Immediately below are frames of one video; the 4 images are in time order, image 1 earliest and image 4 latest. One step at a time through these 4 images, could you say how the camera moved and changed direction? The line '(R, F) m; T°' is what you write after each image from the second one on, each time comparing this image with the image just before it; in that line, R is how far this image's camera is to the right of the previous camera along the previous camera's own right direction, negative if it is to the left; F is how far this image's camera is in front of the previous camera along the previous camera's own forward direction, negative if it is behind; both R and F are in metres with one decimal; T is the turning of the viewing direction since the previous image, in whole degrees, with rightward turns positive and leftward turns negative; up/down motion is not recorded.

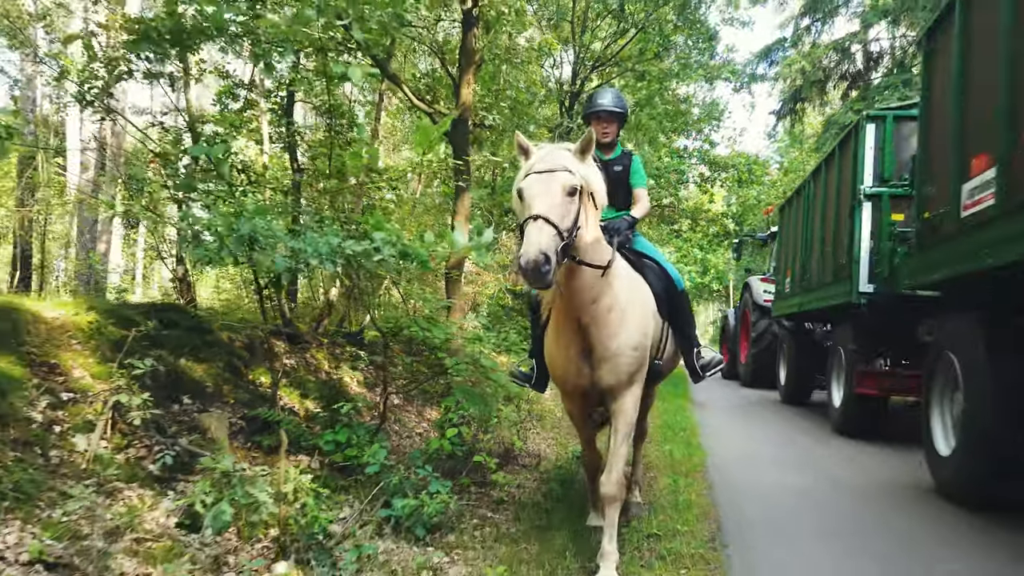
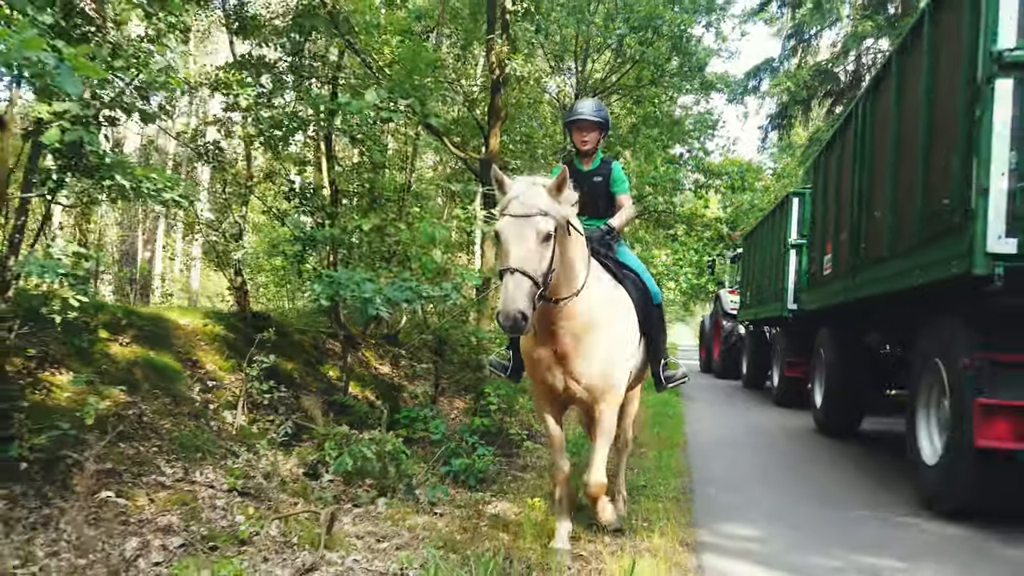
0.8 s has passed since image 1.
(-0.2, -1.5) m; 0°
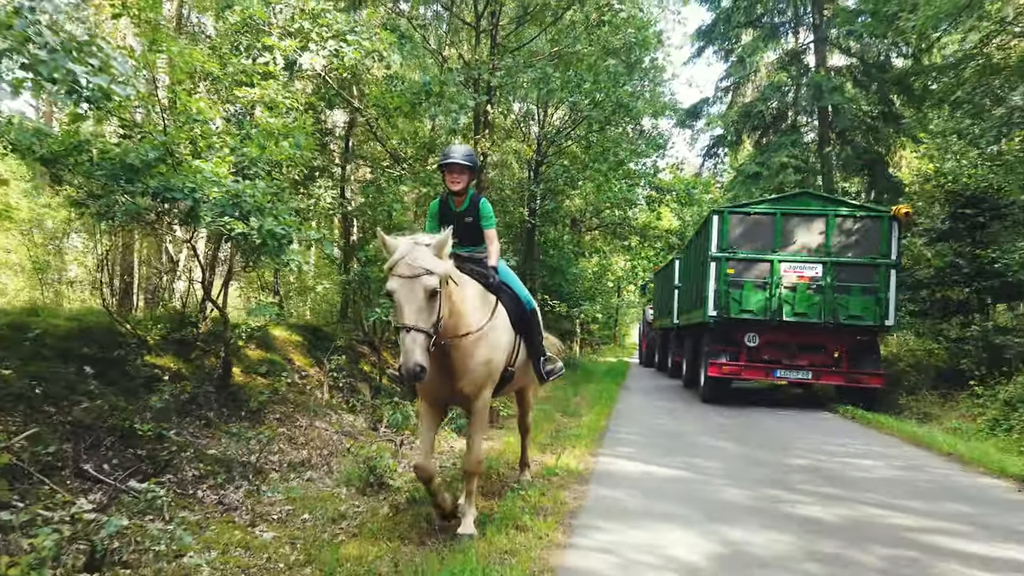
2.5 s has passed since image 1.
(-0.2, -3.4) m; +2°
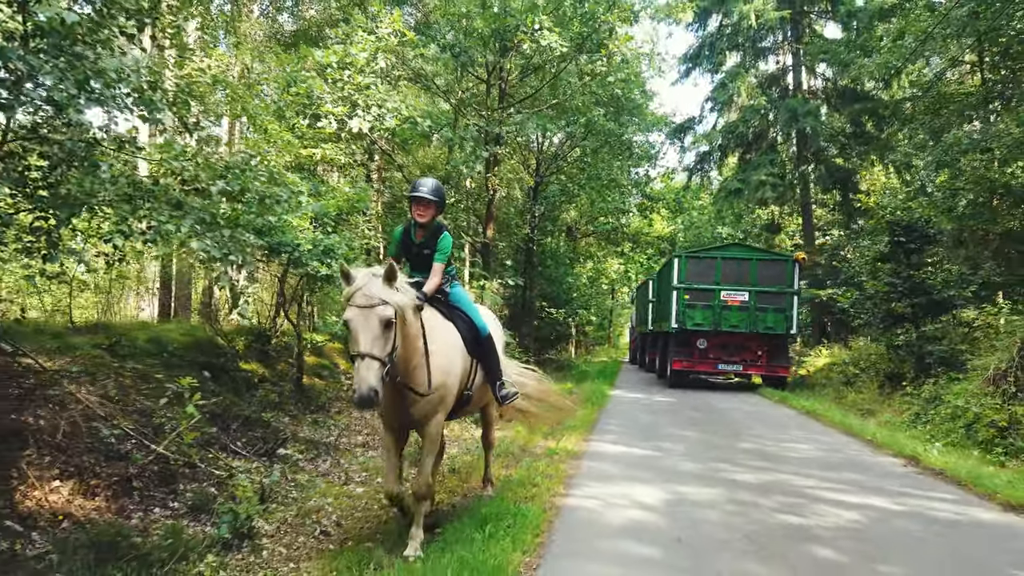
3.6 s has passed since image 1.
(-0.2, -2.0) m; 0°
